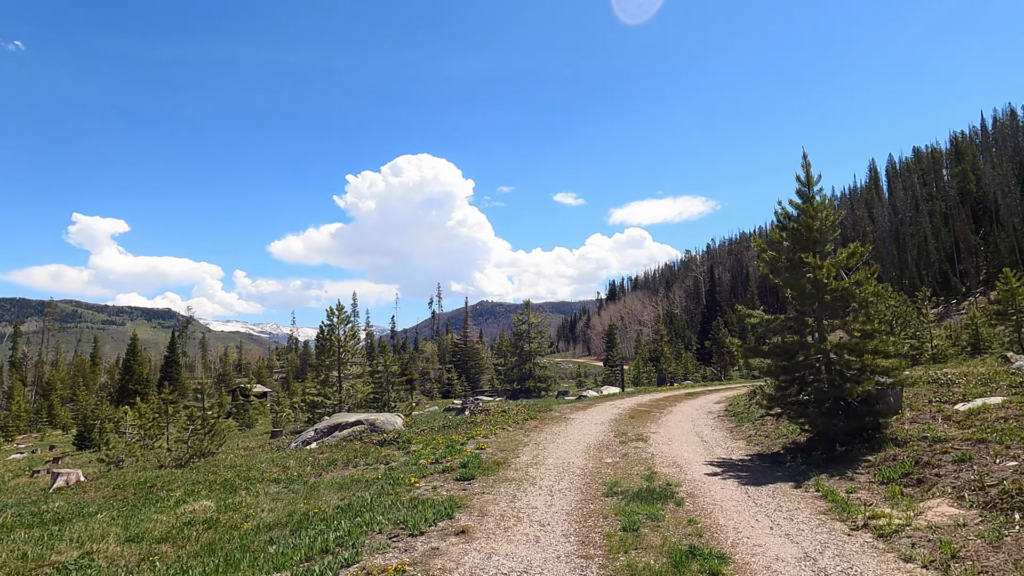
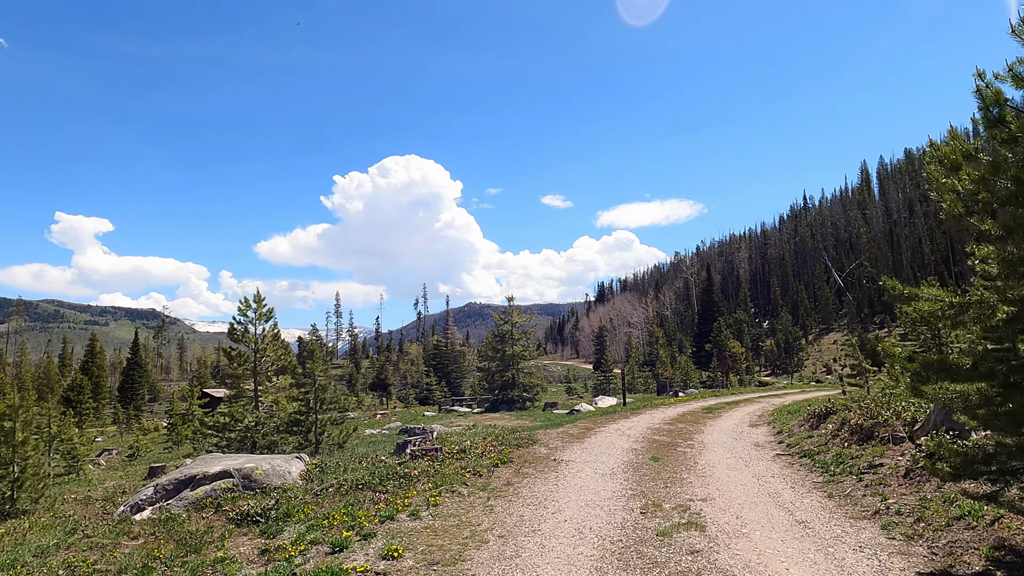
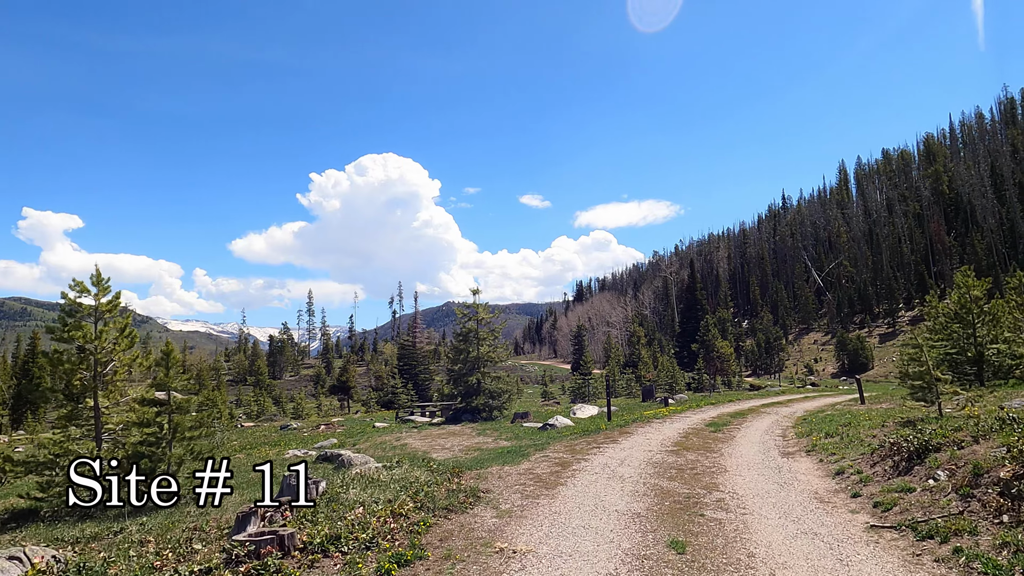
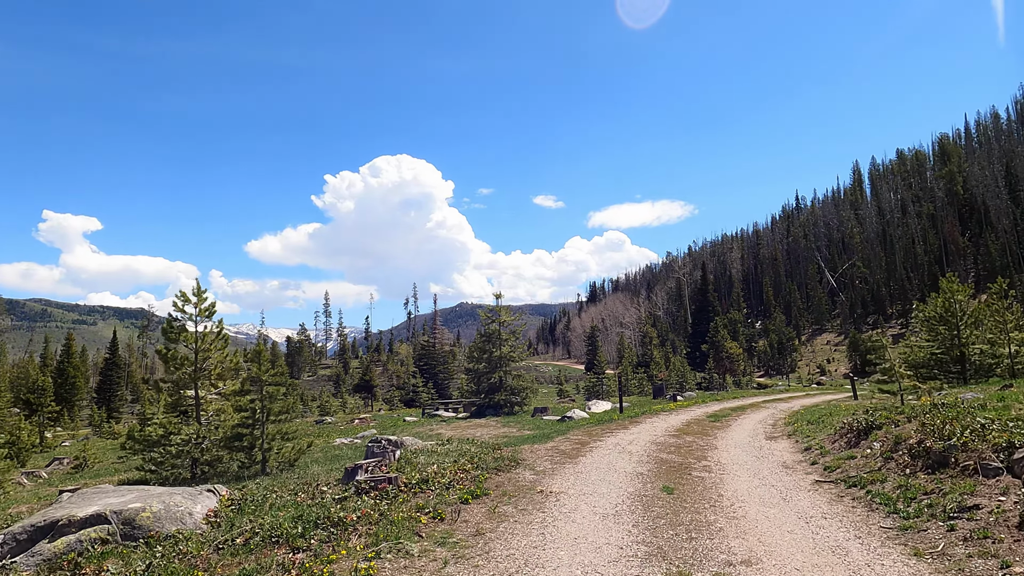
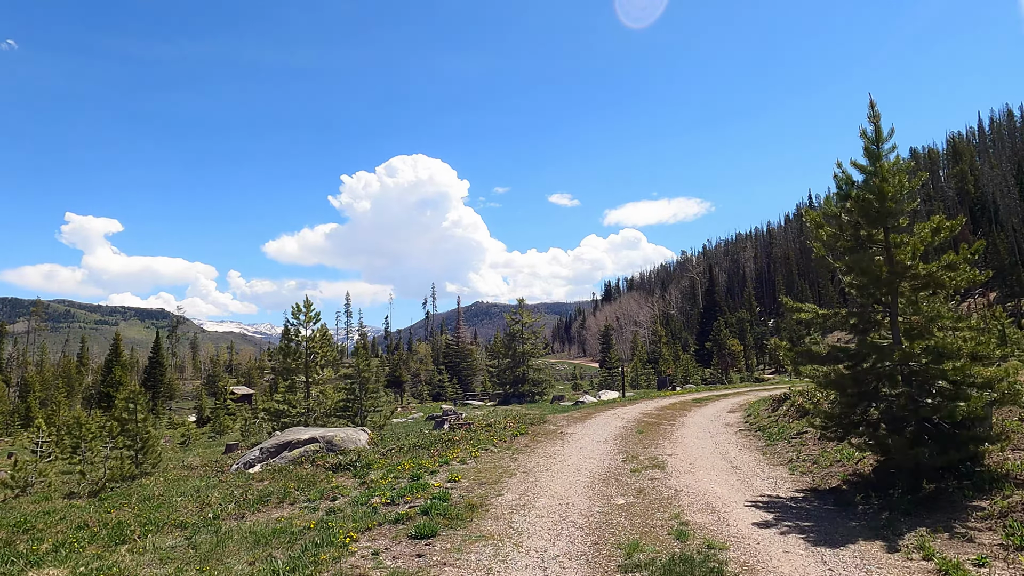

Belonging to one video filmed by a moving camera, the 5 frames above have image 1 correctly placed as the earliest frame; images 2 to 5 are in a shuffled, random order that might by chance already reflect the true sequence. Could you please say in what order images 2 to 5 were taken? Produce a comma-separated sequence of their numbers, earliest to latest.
5, 2, 4, 3
